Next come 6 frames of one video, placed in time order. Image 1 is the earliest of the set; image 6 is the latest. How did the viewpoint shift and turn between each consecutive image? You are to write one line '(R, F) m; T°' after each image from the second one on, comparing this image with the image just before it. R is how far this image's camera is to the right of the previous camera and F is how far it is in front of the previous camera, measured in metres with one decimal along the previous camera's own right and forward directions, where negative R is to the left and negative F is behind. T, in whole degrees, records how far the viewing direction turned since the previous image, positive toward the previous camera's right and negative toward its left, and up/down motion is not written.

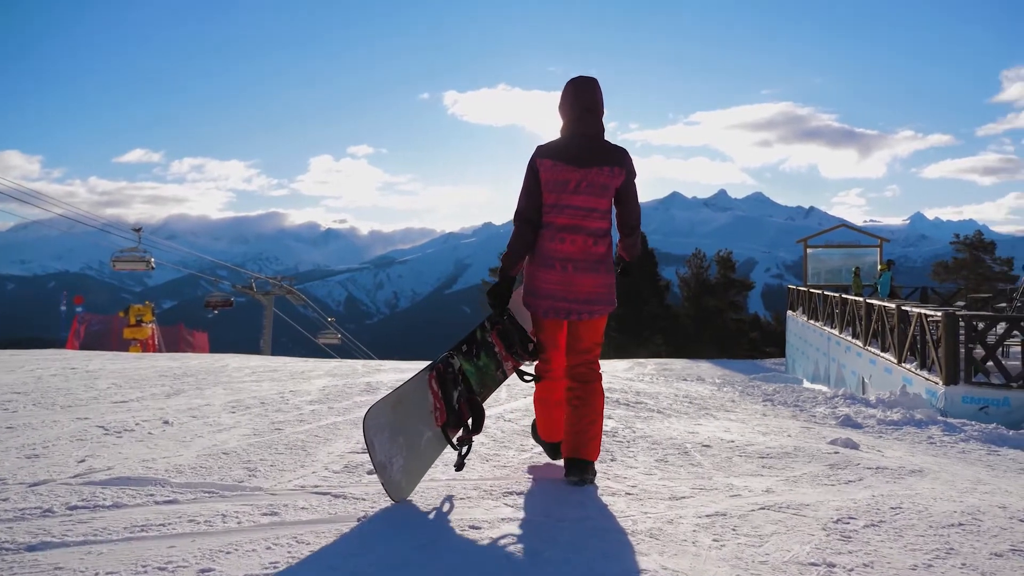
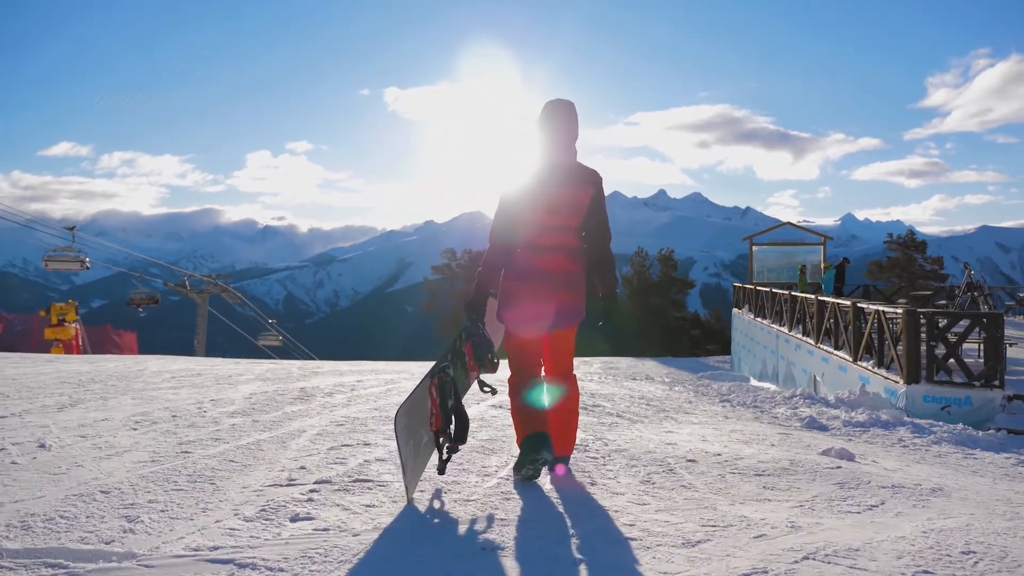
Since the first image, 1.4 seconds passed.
(-0.1, +0.6) m; +5°
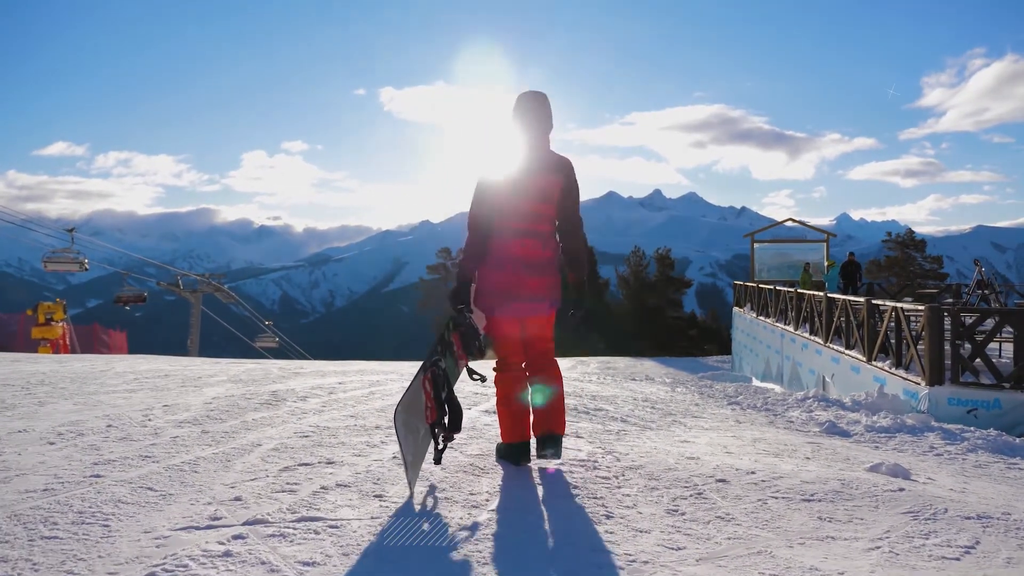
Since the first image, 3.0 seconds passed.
(0.0, +0.7) m; 0°
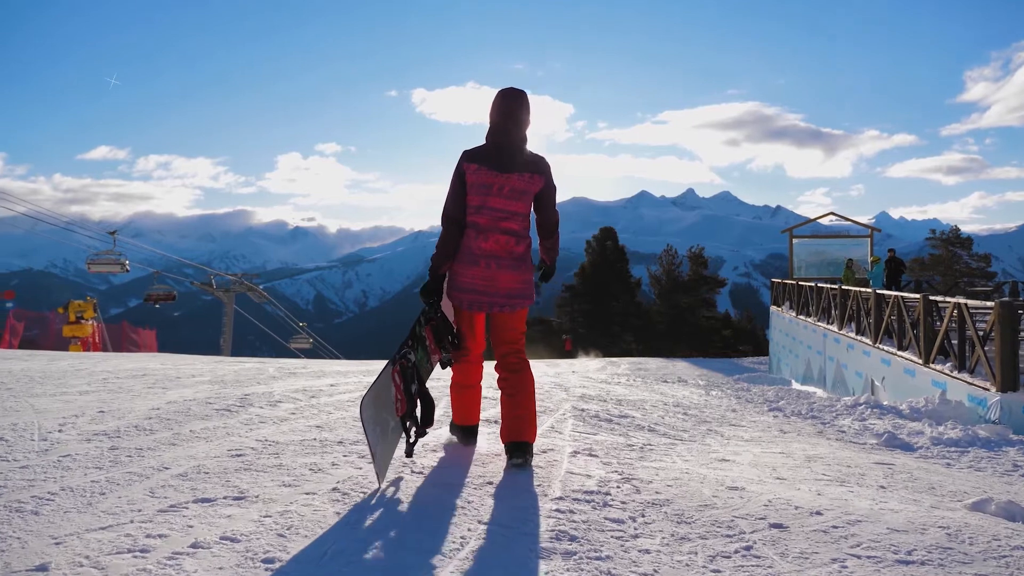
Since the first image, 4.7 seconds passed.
(+0.2, +0.9) m; -3°
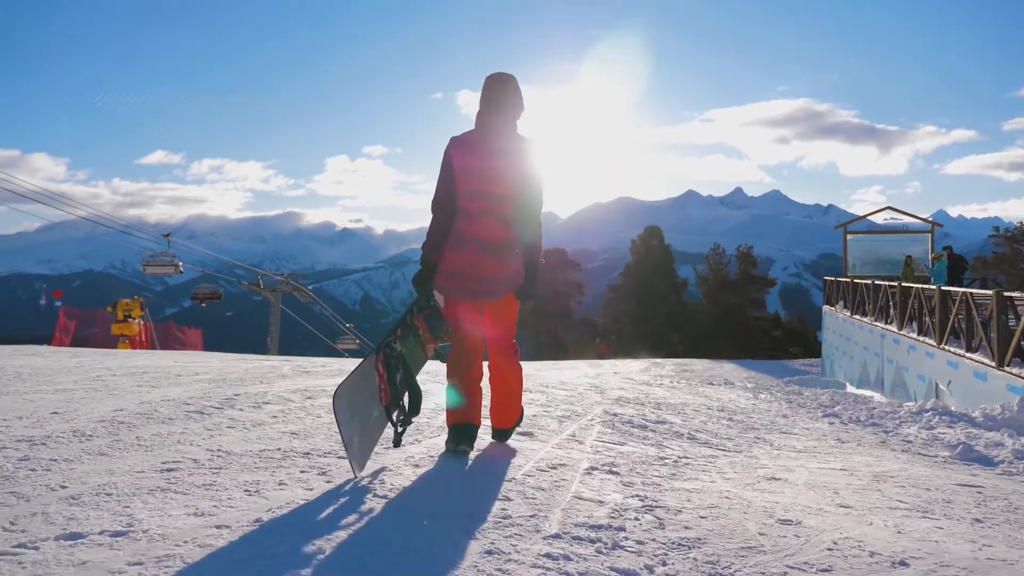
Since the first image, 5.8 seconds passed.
(+0.2, +0.6) m; -4°
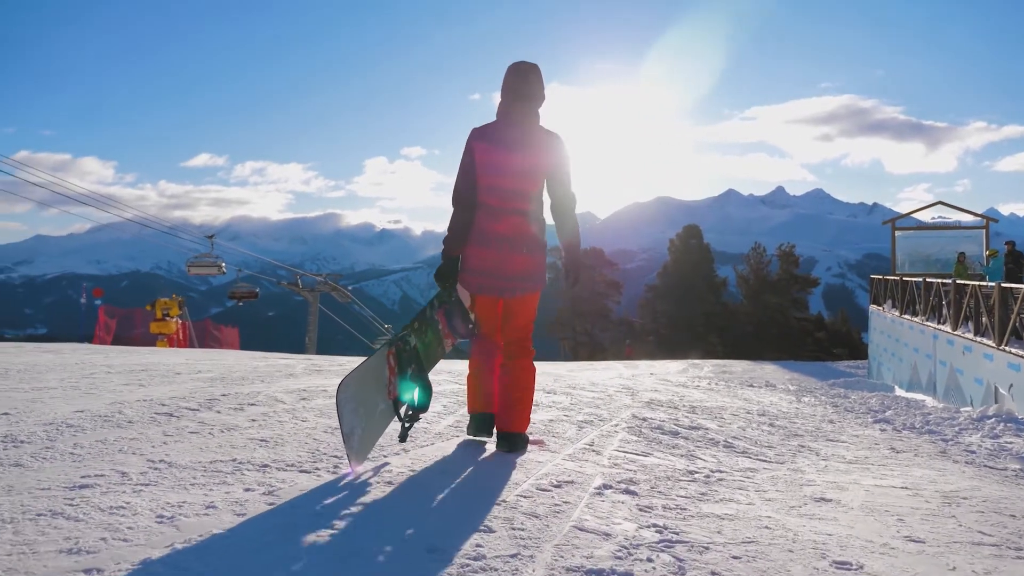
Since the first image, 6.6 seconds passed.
(+0.2, +0.5) m; -3°
